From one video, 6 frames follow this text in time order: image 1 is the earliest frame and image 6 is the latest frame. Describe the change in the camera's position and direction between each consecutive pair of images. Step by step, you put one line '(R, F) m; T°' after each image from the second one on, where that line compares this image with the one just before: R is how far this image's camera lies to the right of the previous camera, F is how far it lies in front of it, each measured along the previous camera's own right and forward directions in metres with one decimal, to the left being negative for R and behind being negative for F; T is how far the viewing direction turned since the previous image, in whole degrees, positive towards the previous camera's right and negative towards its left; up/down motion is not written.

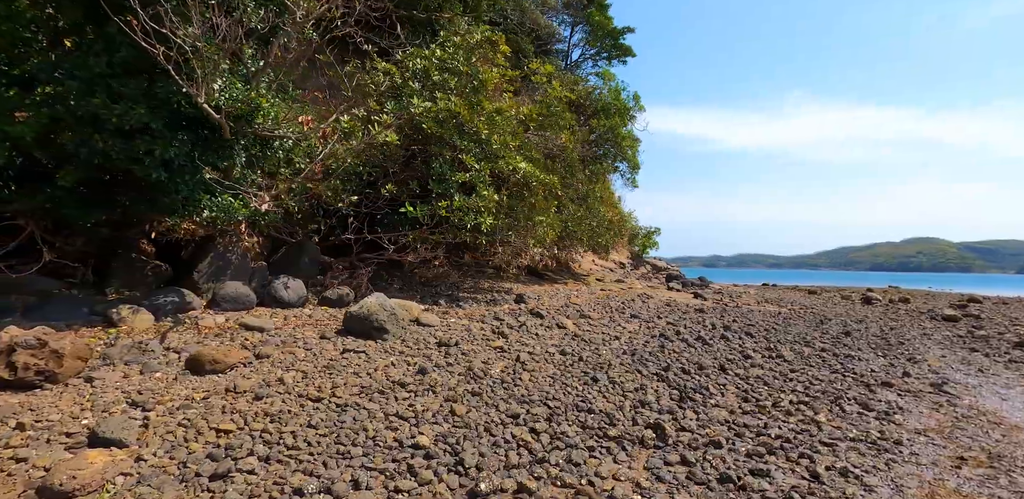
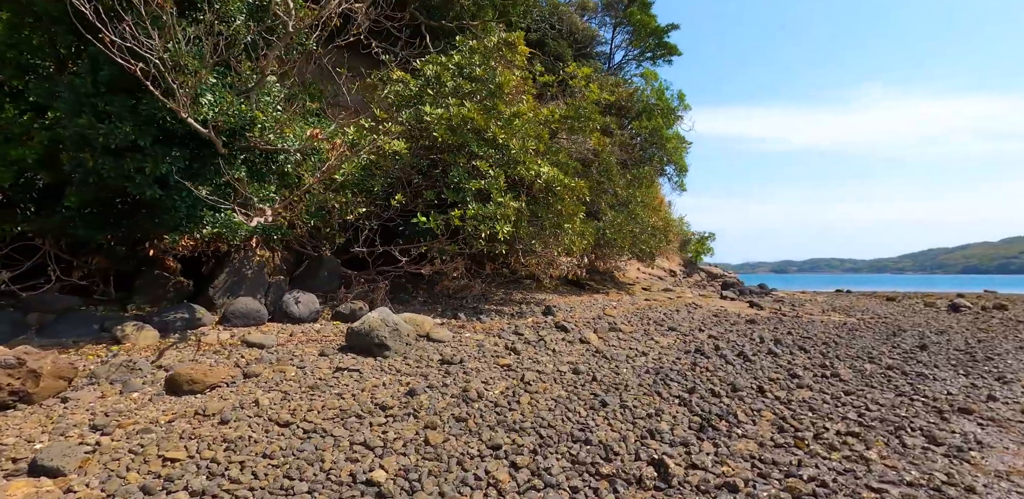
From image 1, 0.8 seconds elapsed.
(+0.6, +0.4) m; -7°
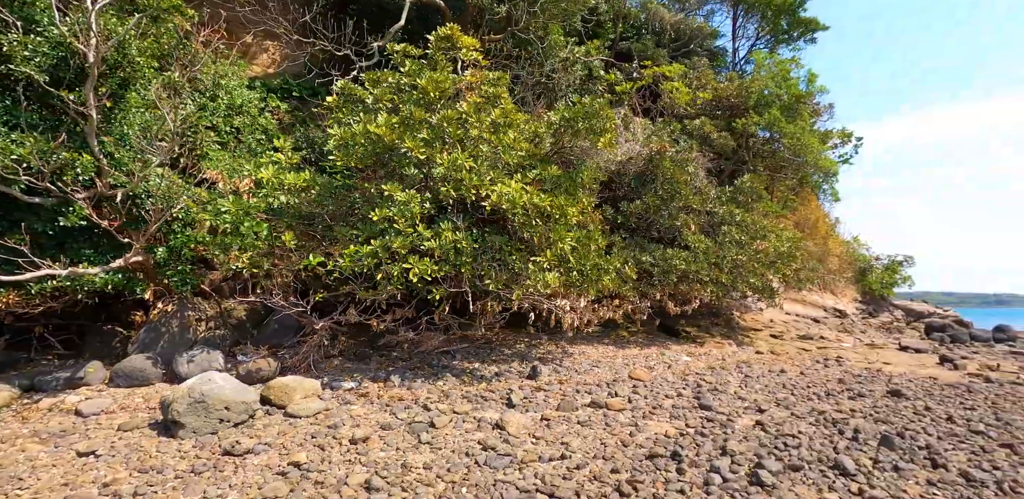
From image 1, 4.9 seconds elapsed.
(+2.9, +2.5) m; -22°
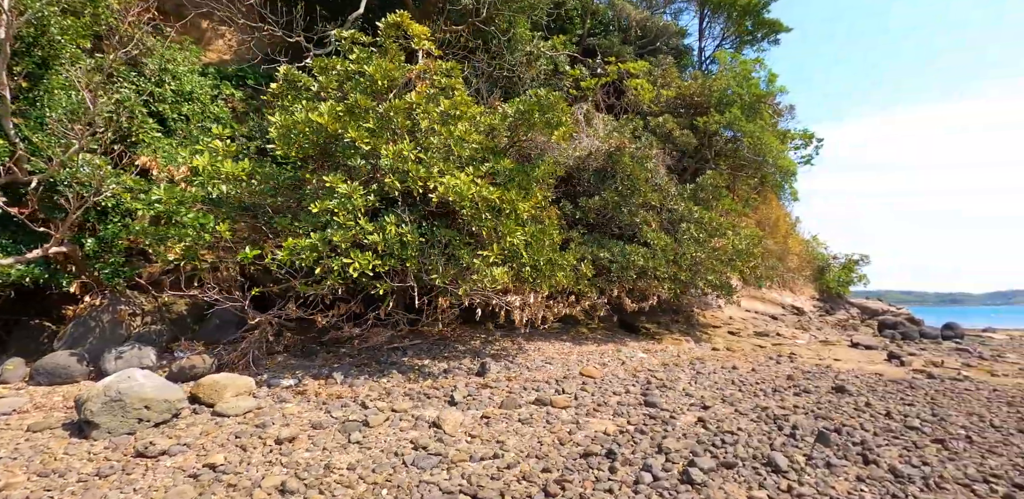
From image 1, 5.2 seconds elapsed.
(+0.3, +0.1) m; +3°
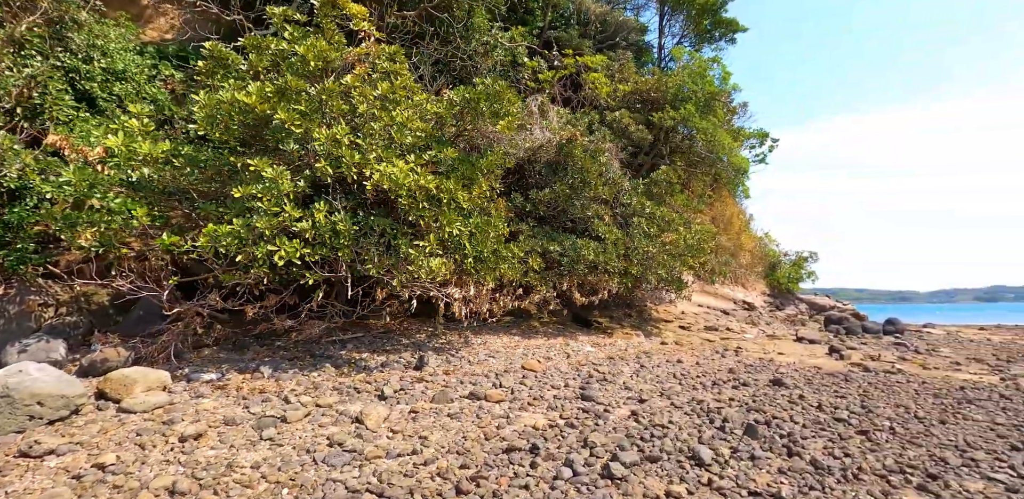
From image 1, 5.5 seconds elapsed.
(+0.4, +0.1) m; +3°
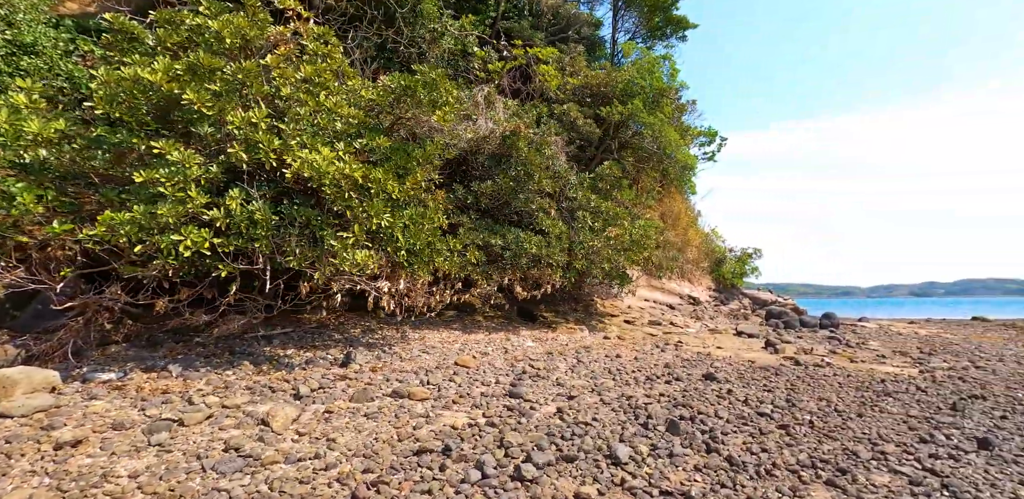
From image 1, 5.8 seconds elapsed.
(+0.4, +0.1) m; +4°
